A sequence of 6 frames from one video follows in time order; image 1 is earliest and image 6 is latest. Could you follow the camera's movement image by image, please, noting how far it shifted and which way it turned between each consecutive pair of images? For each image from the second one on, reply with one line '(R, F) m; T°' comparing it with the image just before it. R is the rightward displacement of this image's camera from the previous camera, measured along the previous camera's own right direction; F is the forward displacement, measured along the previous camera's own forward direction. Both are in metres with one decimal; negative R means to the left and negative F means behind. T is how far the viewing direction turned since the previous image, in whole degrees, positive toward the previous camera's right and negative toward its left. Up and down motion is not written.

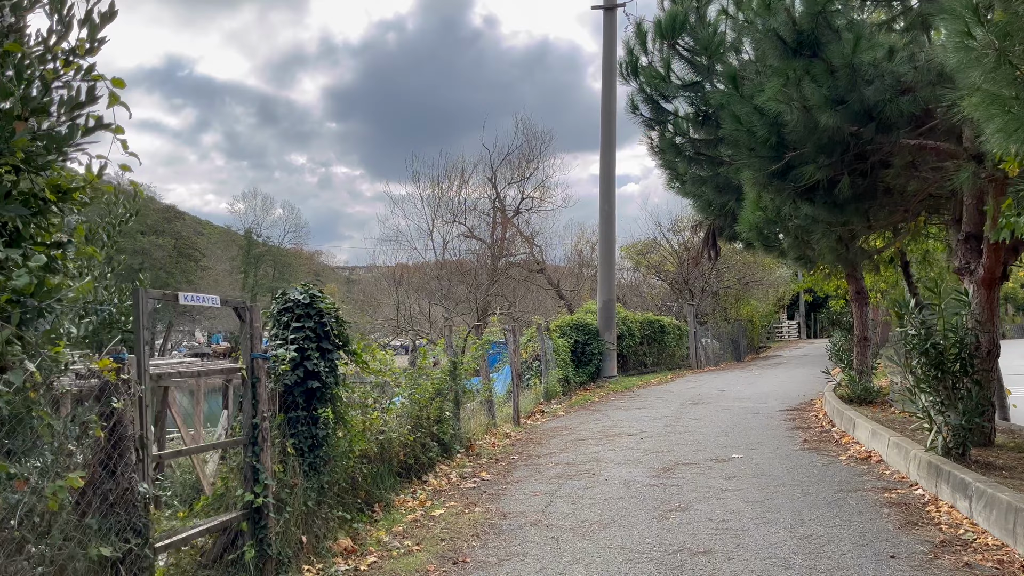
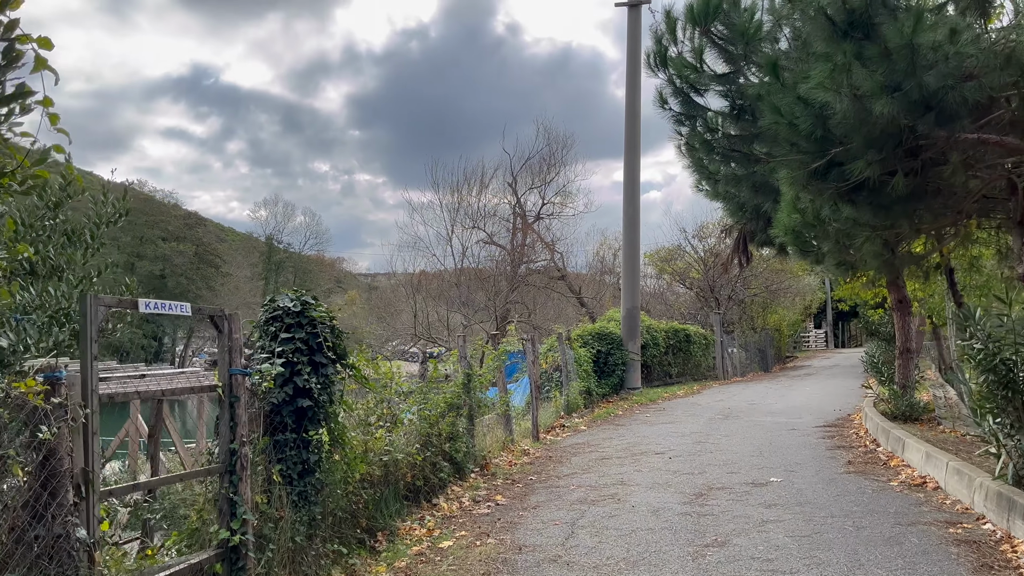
(0.0, +0.6) m; -1°
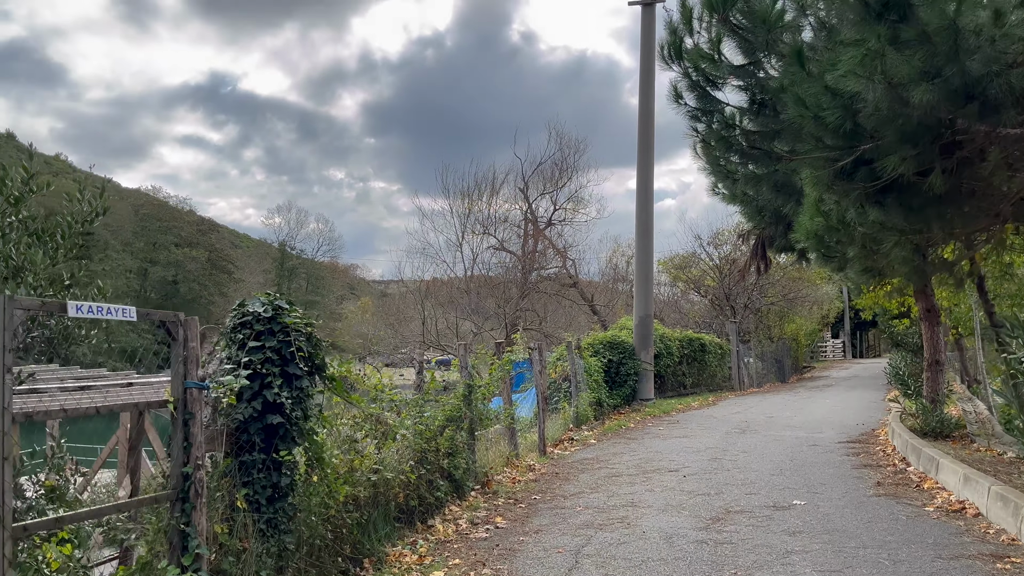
(+0.1, +0.5) m; -1°
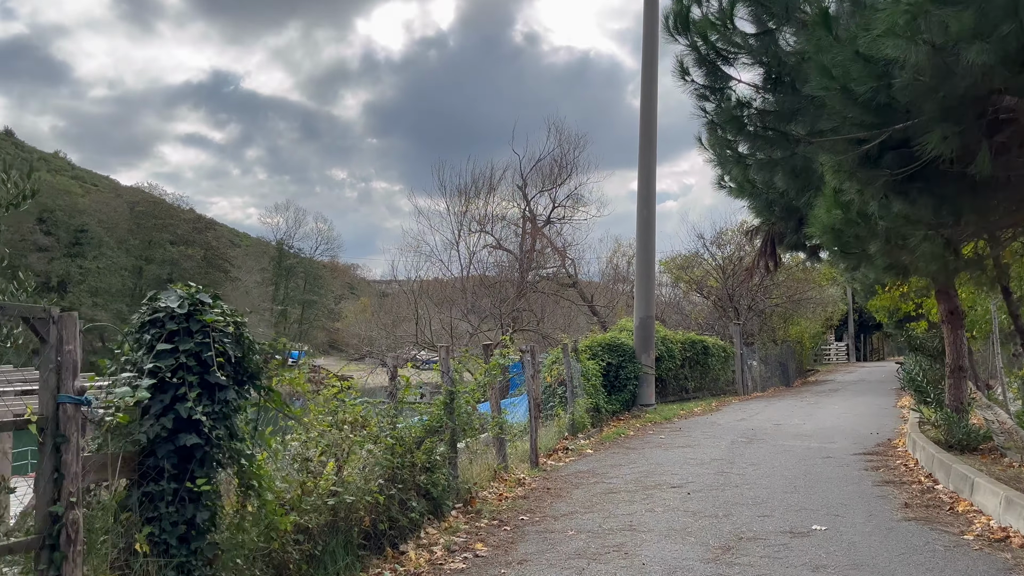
(+0.1, +0.8) m; 0°
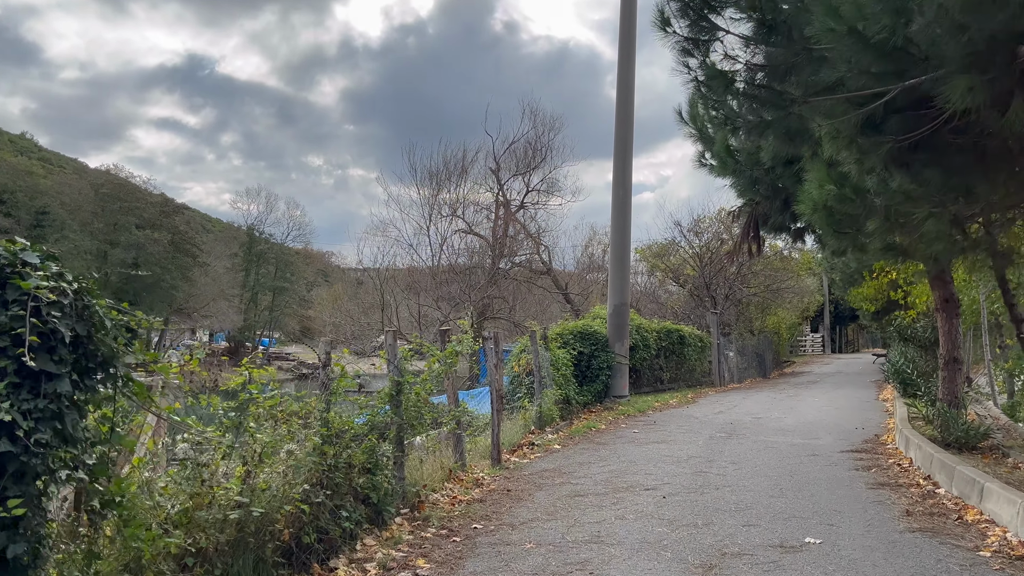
(+0.2, +0.9) m; +2°
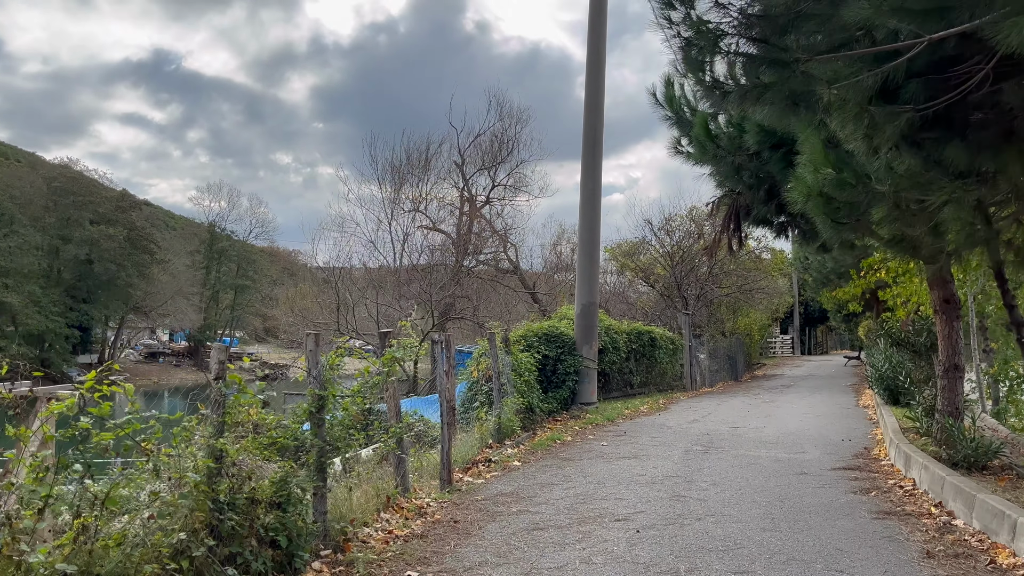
(+0.2, +1.1) m; +2°
